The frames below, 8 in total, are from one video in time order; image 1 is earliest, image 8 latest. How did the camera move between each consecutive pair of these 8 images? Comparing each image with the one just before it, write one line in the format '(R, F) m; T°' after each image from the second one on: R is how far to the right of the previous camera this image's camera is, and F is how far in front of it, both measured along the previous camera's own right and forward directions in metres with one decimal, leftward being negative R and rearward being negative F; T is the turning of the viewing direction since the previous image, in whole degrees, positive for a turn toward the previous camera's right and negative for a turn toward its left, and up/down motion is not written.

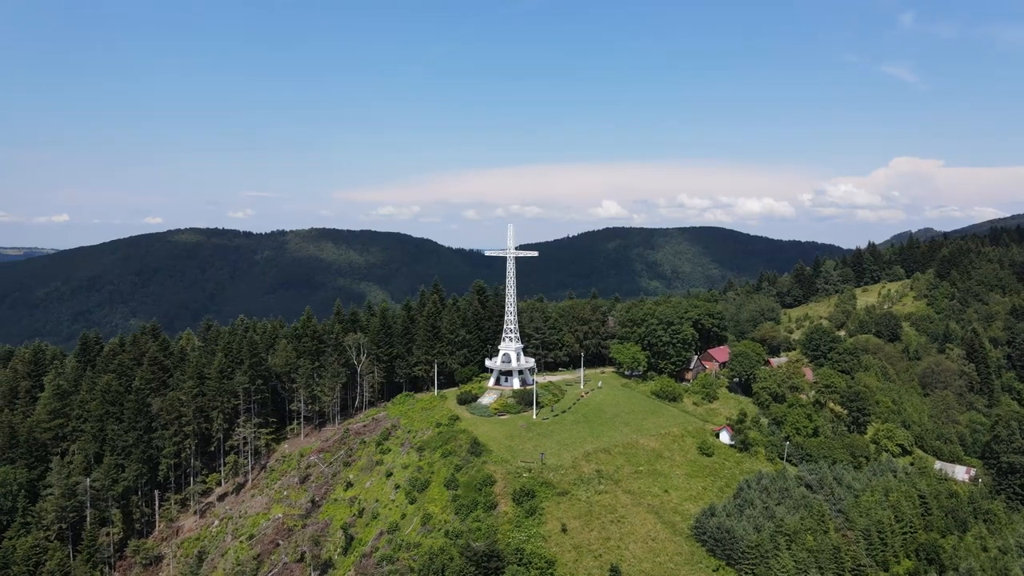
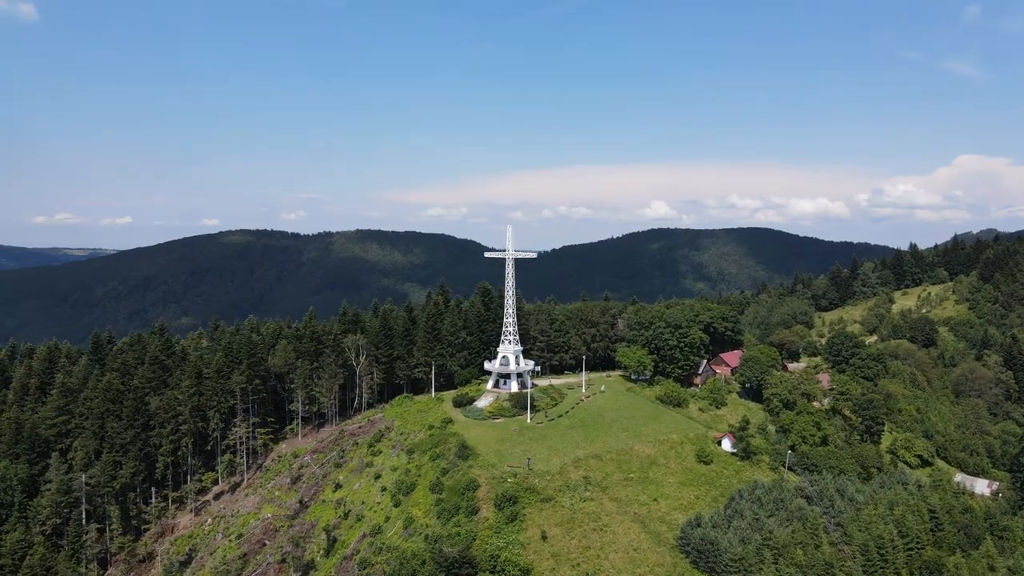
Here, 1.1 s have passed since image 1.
(+4.1, +0.9) m; -3°
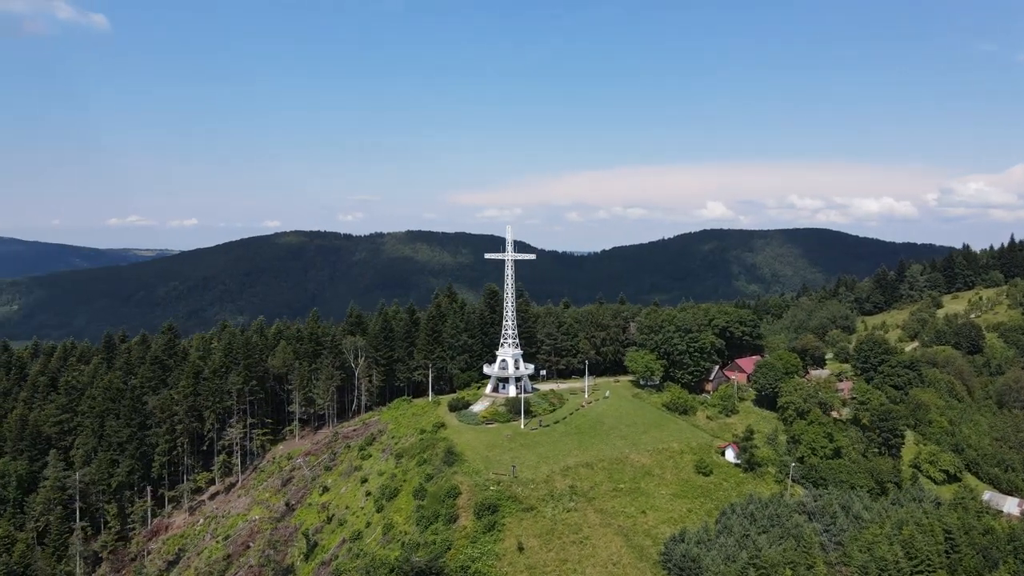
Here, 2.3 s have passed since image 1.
(+4.5, +1.6) m; -4°
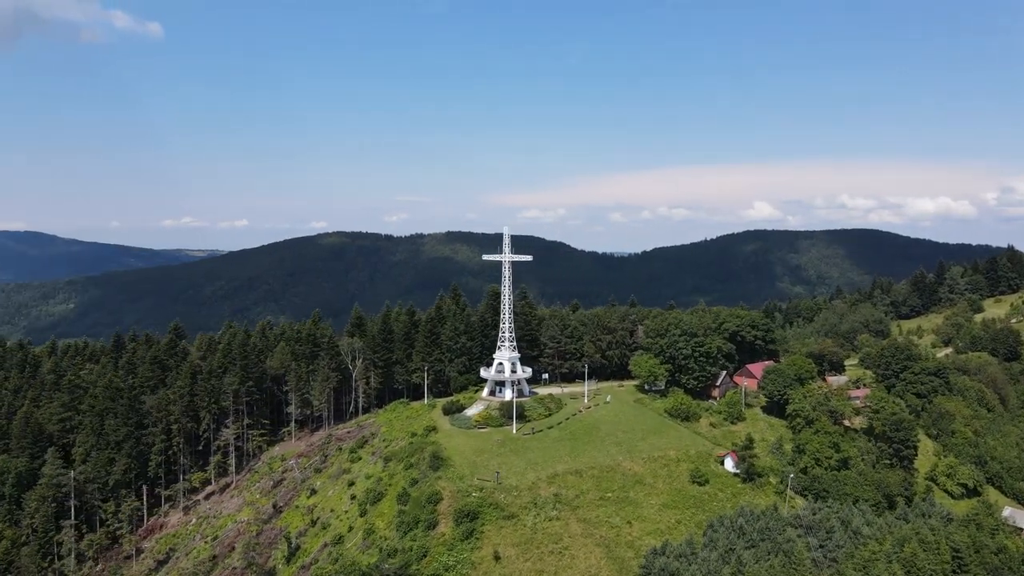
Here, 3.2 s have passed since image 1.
(+3.7, +1.1) m; -3°
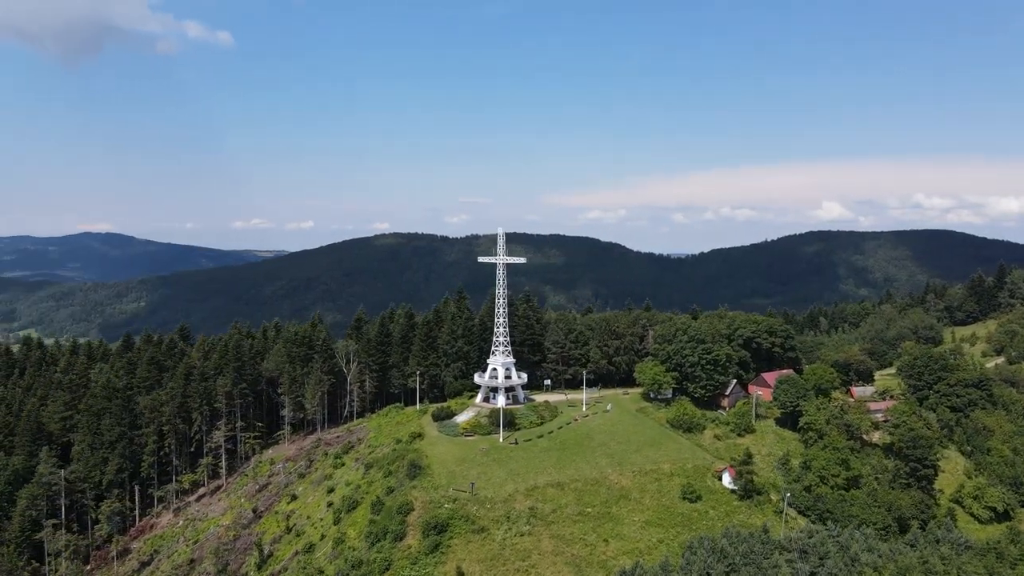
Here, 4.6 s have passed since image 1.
(+5.2, +2.1) m; -4°
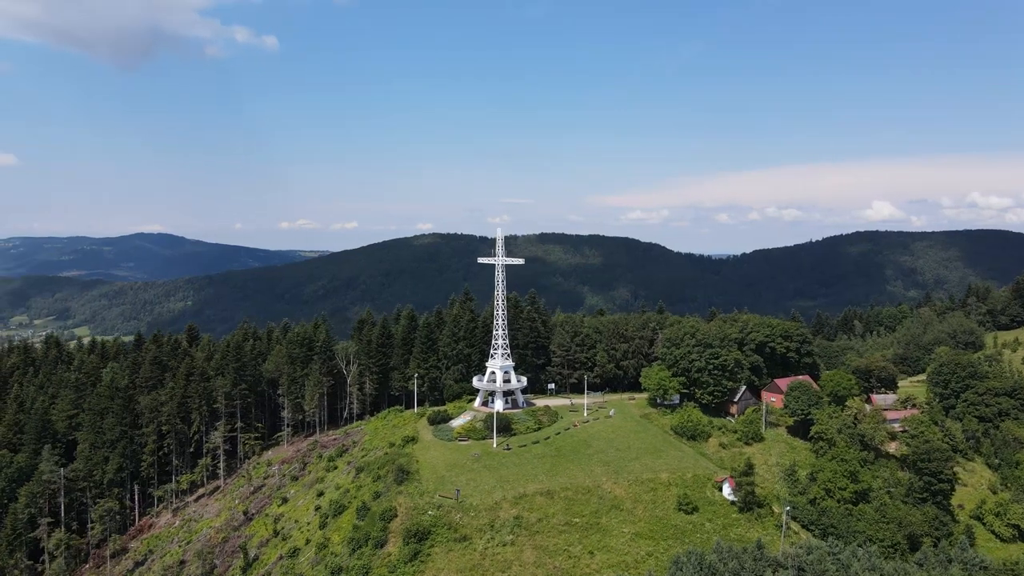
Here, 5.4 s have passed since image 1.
(+3.3, +1.3) m; -3°
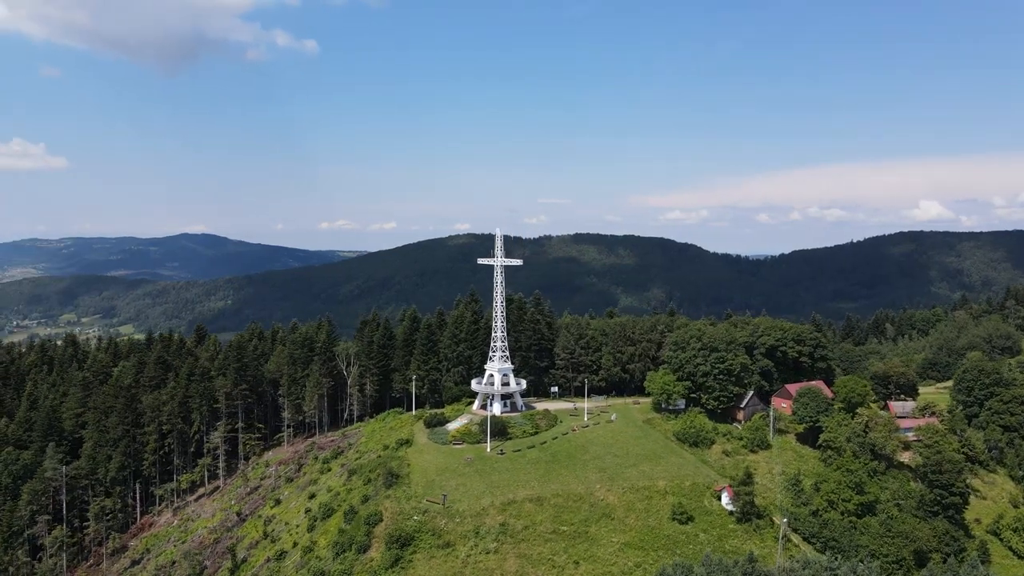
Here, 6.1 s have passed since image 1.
(+2.9, +0.9) m; -2°
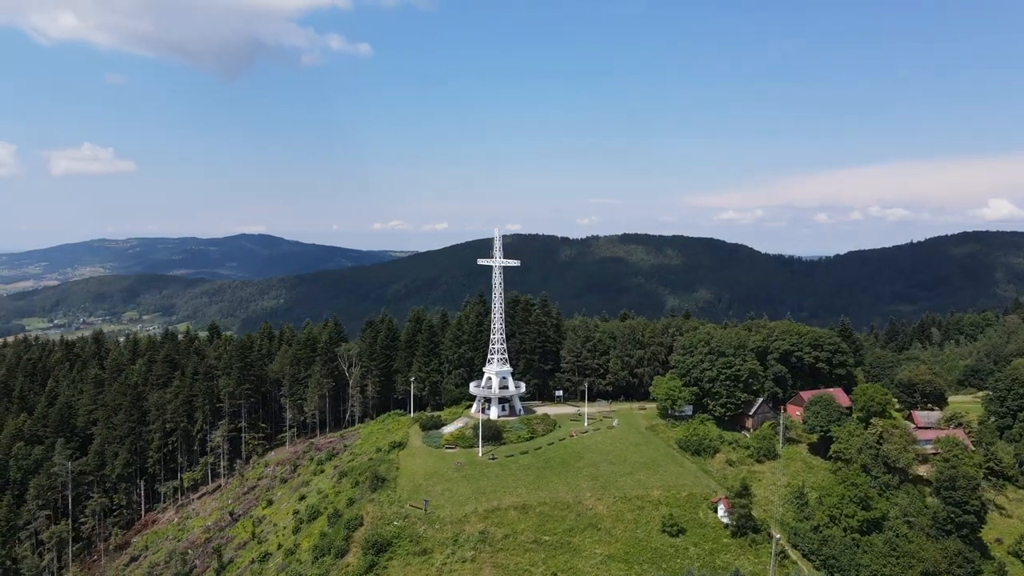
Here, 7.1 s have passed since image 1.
(+3.9, +1.1) m; -3°
